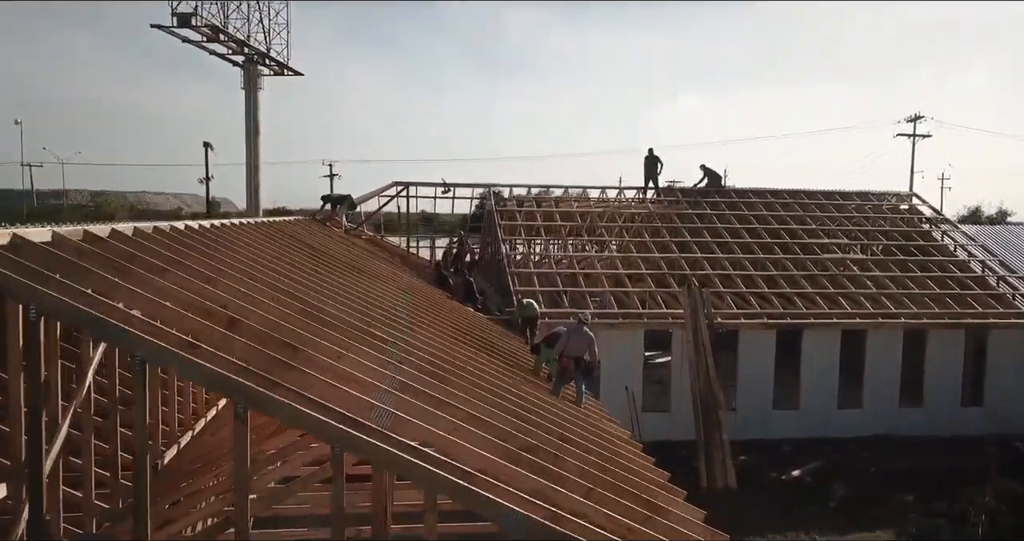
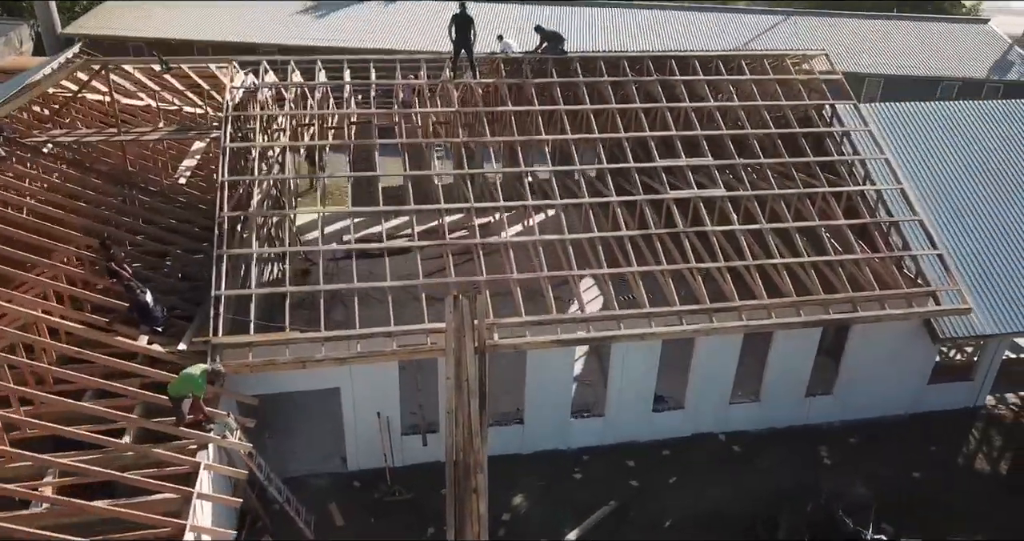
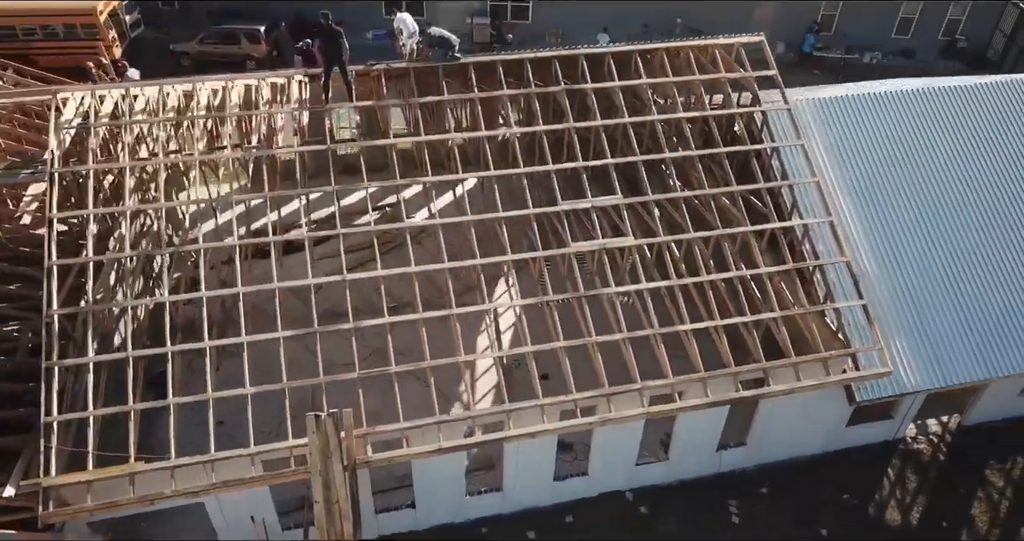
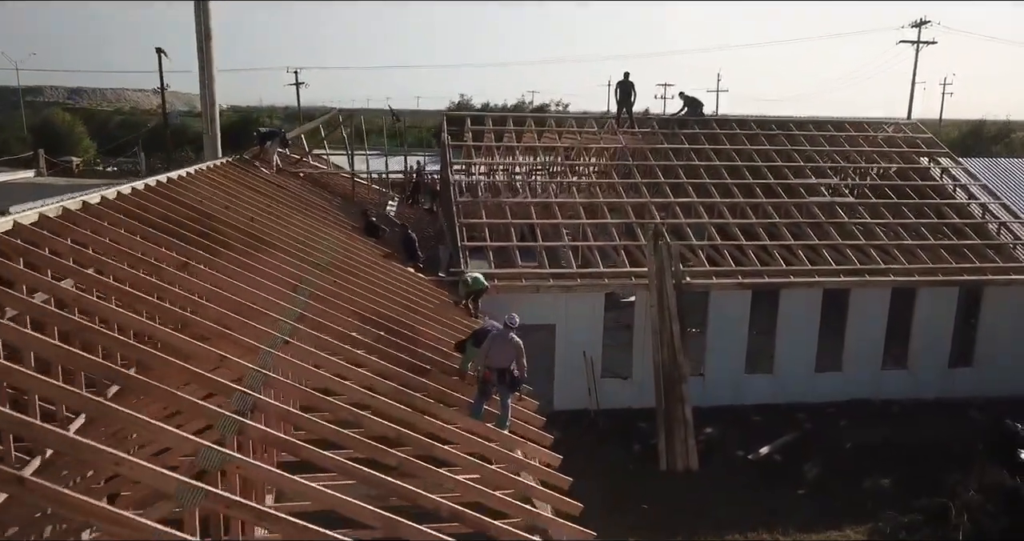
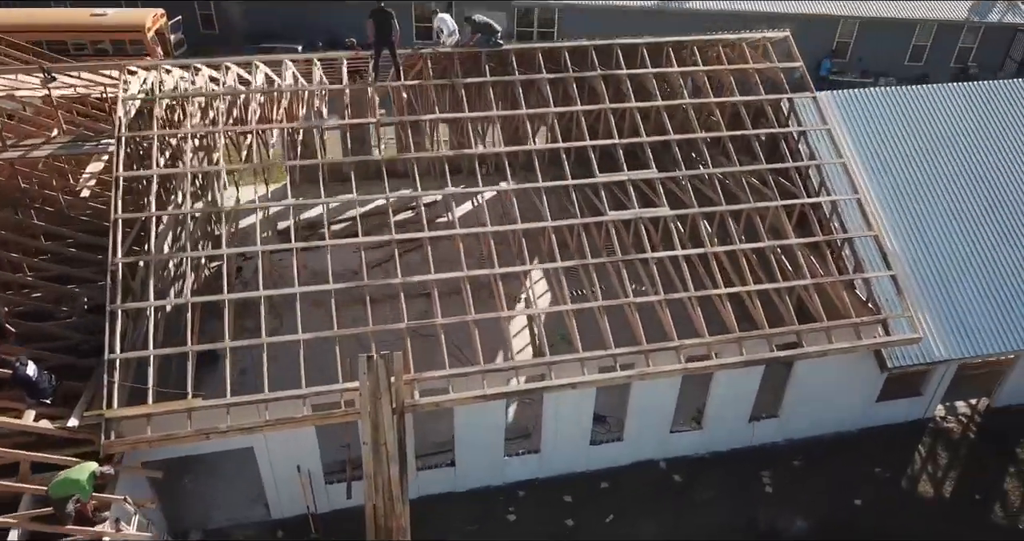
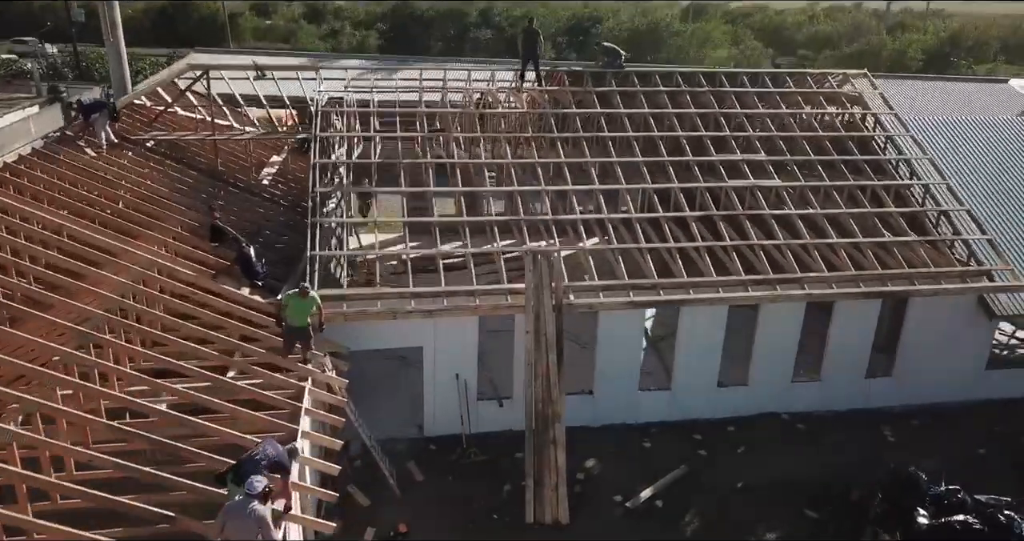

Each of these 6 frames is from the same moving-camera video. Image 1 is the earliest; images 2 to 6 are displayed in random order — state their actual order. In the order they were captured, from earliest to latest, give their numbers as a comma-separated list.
4, 6, 2, 5, 3
